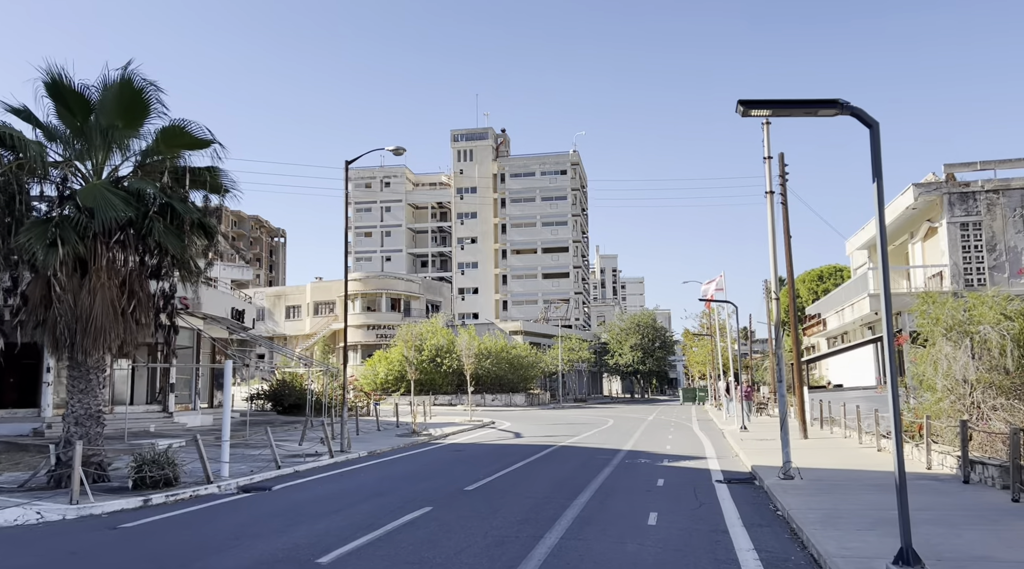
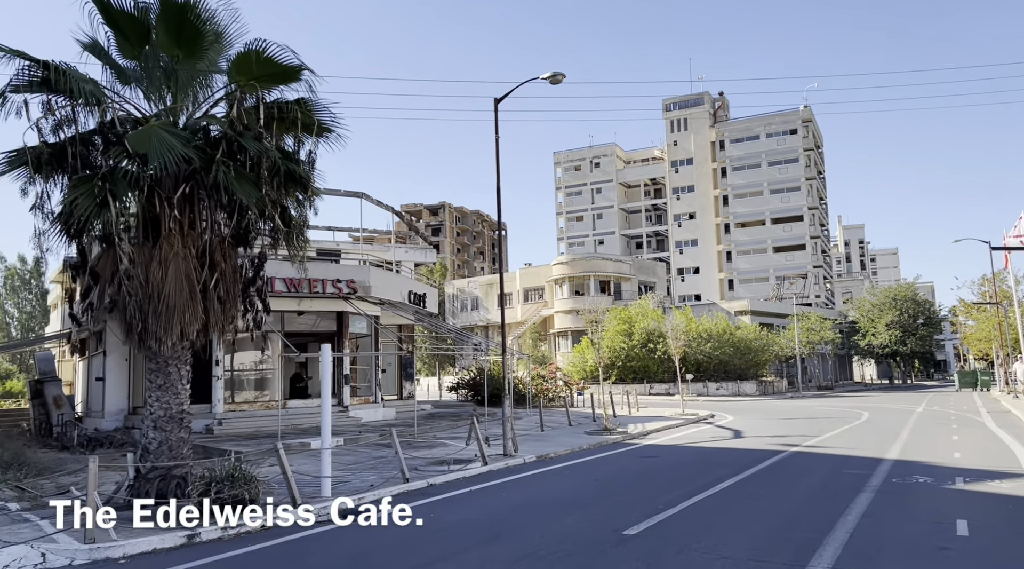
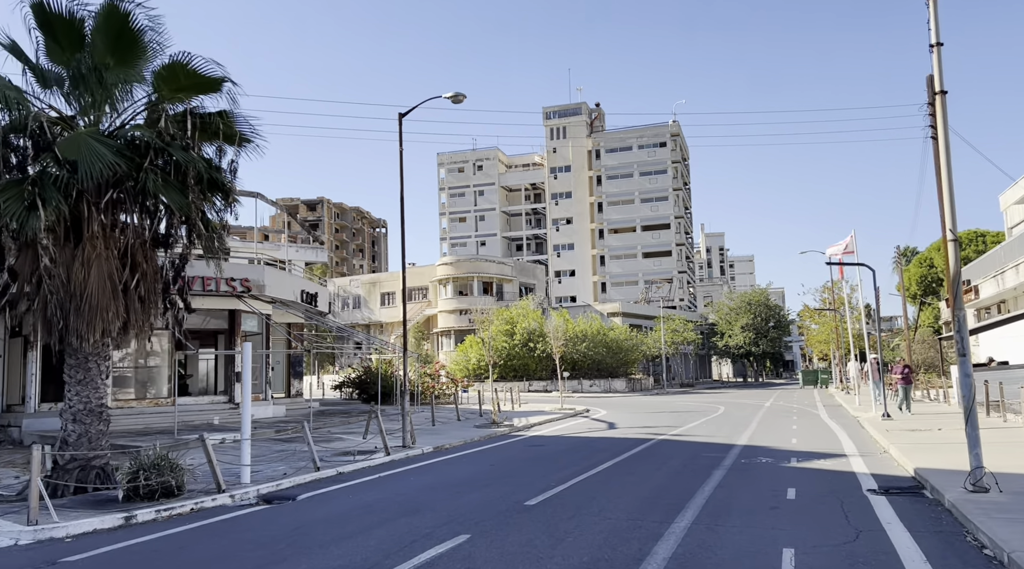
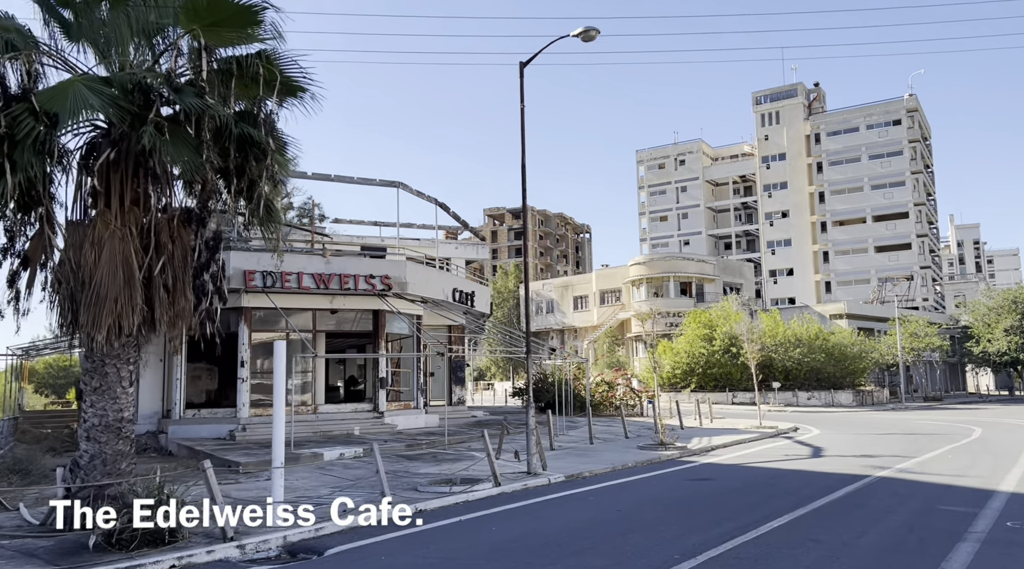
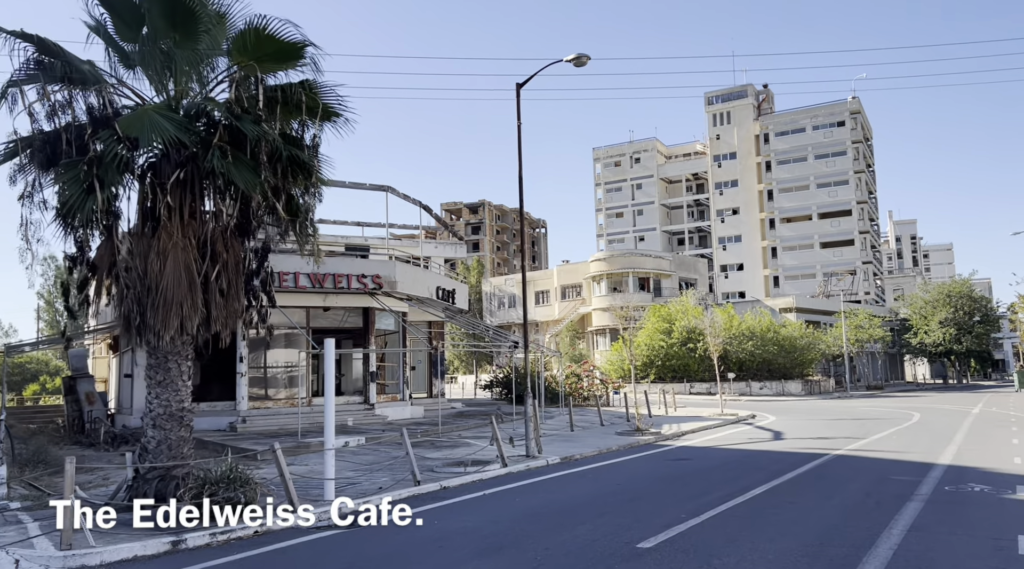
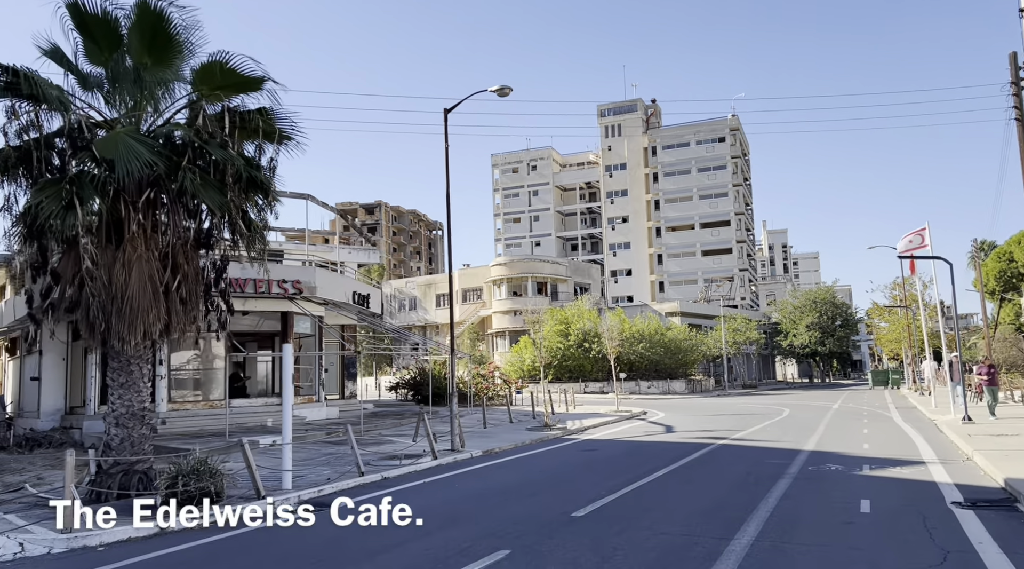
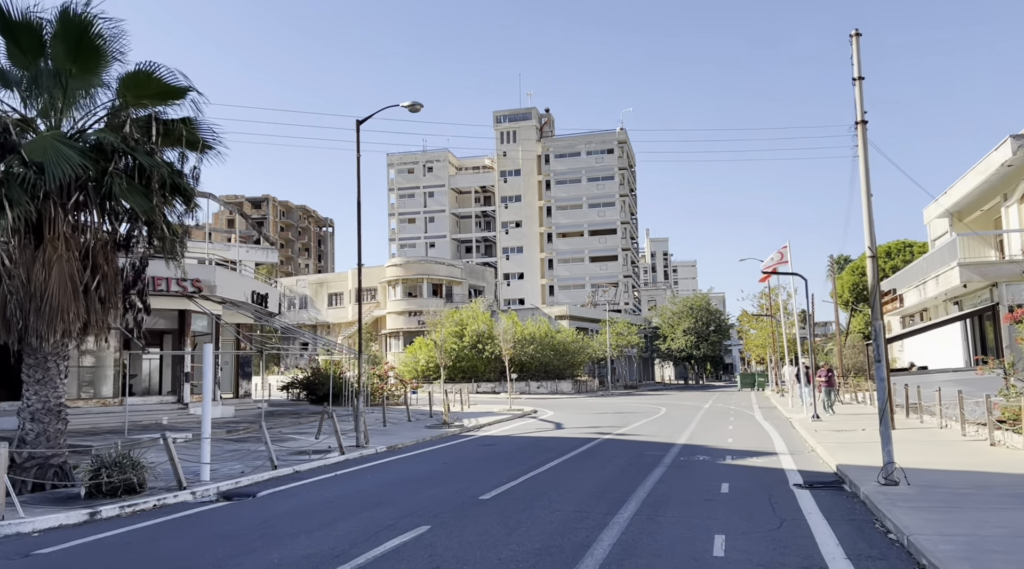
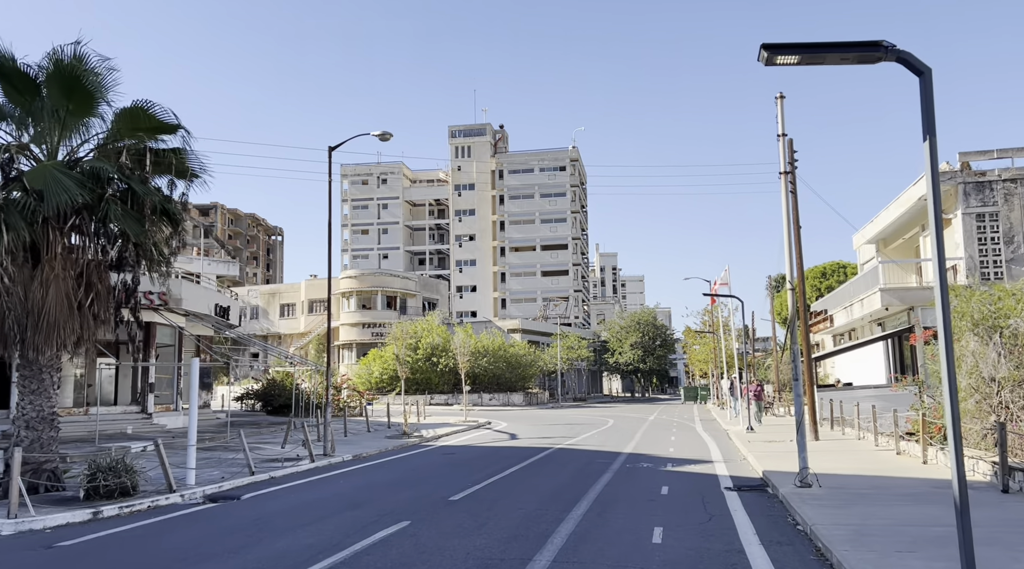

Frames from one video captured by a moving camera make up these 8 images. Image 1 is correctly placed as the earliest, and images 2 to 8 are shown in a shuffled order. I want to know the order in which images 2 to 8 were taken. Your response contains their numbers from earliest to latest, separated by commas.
8, 7, 3, 6, 2, 5, 4
